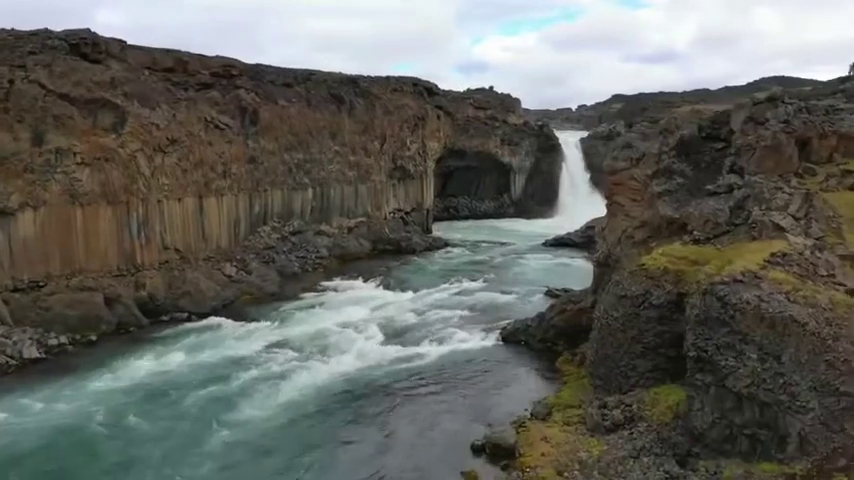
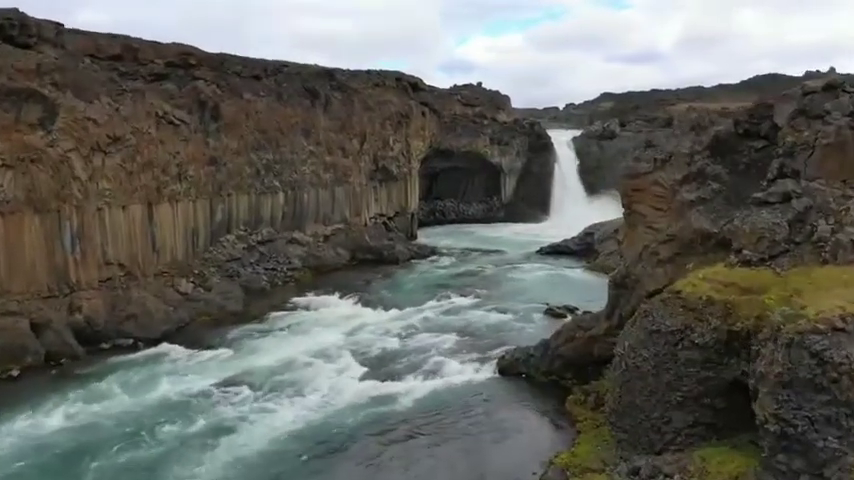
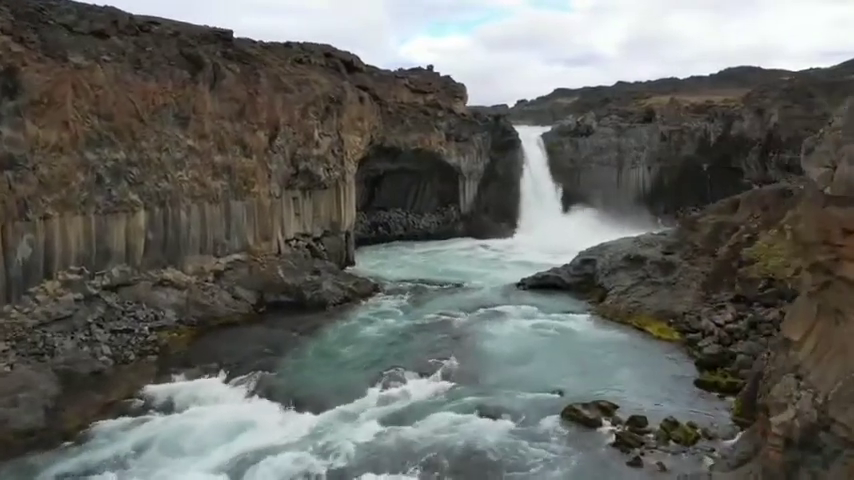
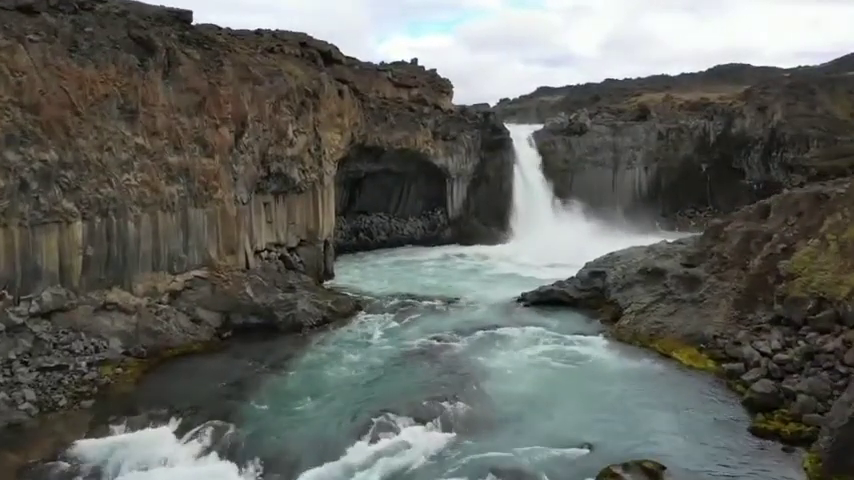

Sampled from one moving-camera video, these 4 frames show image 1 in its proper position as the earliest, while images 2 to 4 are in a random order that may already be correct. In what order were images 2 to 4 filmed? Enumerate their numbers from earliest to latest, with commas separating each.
2, 3, 4
